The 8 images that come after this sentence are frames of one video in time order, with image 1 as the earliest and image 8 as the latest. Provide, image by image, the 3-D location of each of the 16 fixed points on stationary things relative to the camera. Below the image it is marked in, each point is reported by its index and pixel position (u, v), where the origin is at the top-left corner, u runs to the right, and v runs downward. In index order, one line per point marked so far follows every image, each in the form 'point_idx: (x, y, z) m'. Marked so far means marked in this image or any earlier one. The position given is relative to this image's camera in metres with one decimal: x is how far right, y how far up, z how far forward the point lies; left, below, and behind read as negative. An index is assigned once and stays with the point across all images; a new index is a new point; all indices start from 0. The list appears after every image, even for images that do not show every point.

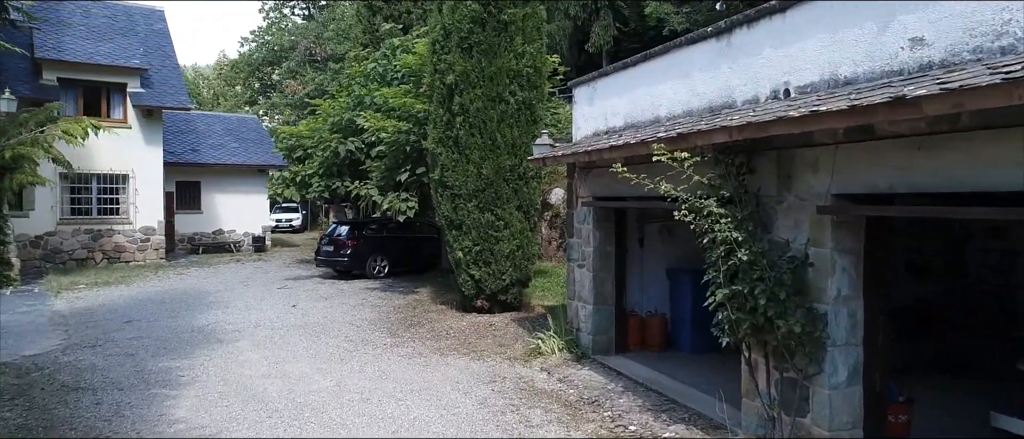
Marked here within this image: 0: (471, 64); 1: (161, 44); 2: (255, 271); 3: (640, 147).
0: (-0.5, +1.8, +8.1) m
1: (-8.2, +4.1, +16.6) m
2: (-5.2, -1.0, +14.4) m
3: (+0.8, +0.5, +4.7) m
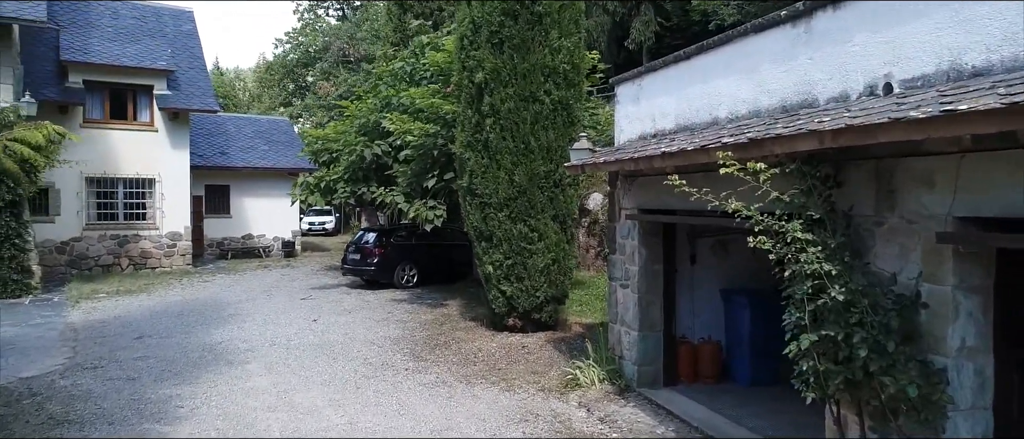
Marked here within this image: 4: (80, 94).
0: (-0.1, +1.7, +7.4) m
1: (-7.4, +4.0, +16.3) m
2: (-4.5, -1.1, +13.9) m
3: (+1.0, +0.4, +3.9) m
4: (-8.2, +2.4, +13.6) m
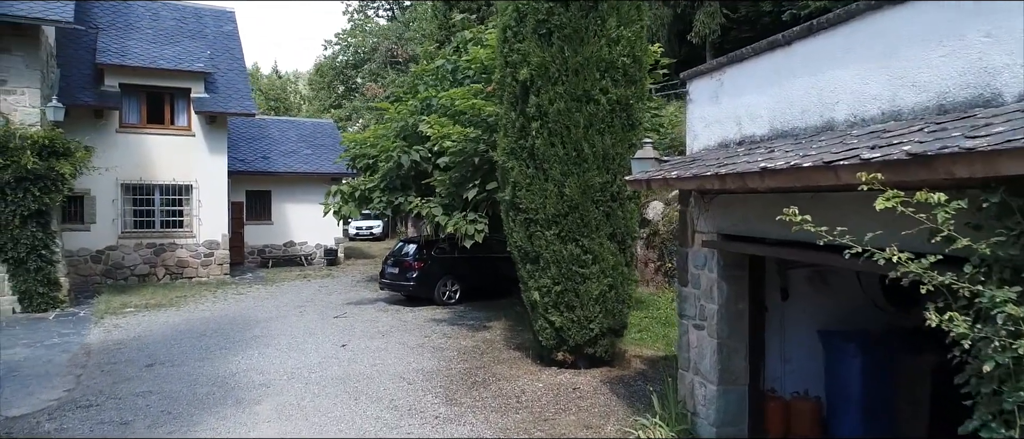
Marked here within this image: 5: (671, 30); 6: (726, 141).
0: (+0.3, +1.5, +6.4) m
1: (-6.2, +3.8, +15.8) m
2: (-3.5, -1.3, +13.1) m
3: (+1.2, +0.2, +2.8) m
4: (-7.3, +2.2, +13.1) m
5: (+3.5, +4.2, +15.7) m
6: (+1.4, +0.5, +4.7) m
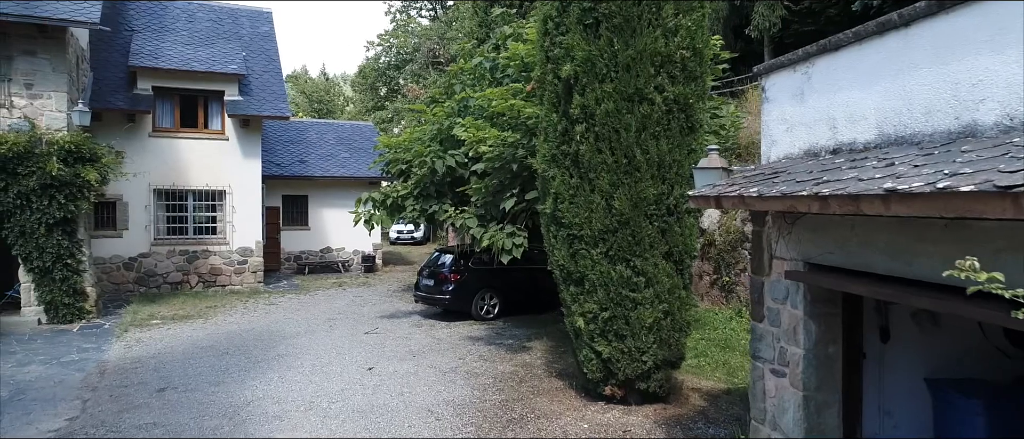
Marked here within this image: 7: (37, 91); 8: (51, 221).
0: (+0.7, +1.4, +5.6) m
1: (-5.3, +3.7, +15.4) m
2: (-2.8, -1.4, +12.6) m
3: (+1.3, 0.0, +2.0) m
4: (-6.5, +2.1, +12.8) m
5: (+4.4, +4.0, +14.7) m
6: (+1.6, +0.4, +3.8) m
7: (-6.8, +1.8, +10.2) m
8: (-6.5, 0.0, +10.1) m
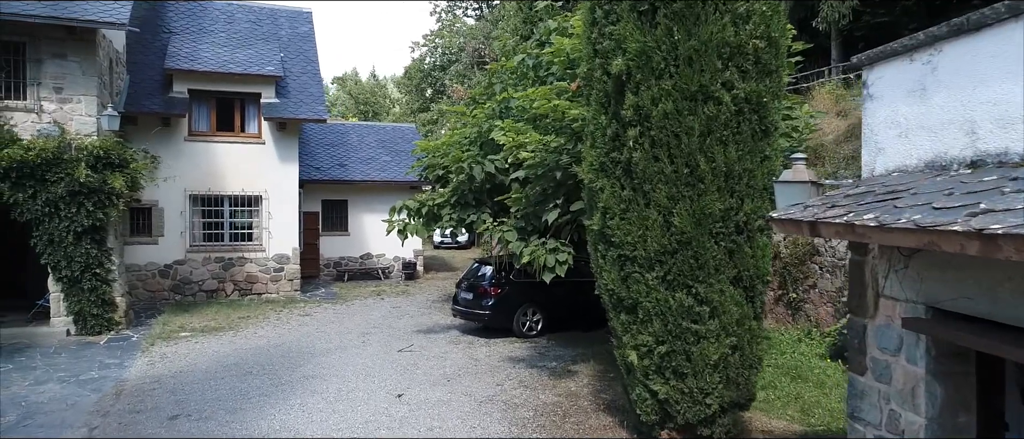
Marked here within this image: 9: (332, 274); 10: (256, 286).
0: (+0.9, +1.2, +4.8) m
1: (-4.4, +3.6, +15.0) m
2: (-2.0, -1.6, +12.0) m
3: (+1.4, -0.1, +1.1) m
4: (-5.8, +2.0, +12.5) m
5: (+5.3, +3.9, +13.7) m
6: (+1.8, +0.3, +3.0) m
7: (-6.2, +1.7, +9.9) m
8: (-5.9, -0.1, +9.8) m
9: (-4.0, -1.2, +15.9) m
10: (-4.8, -1.2, +13.3) m
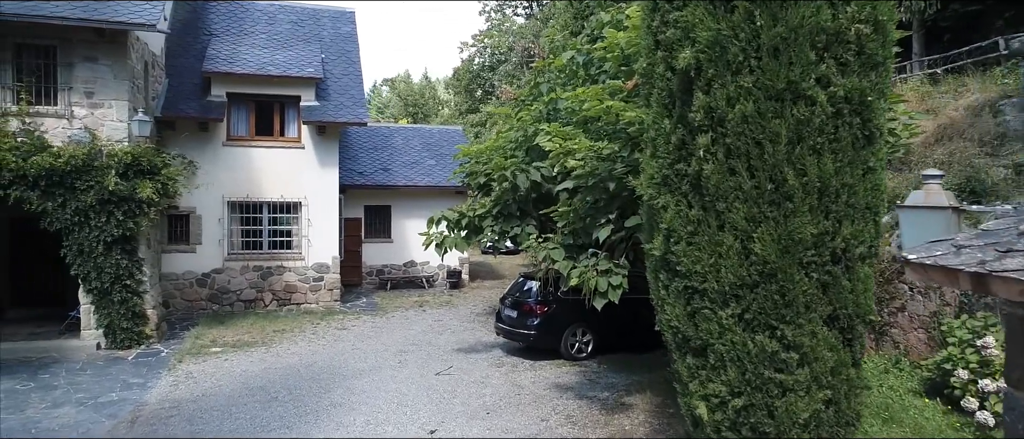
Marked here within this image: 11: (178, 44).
0: (+1.2, +1.1, +4.0) m
1: (-3.4, +3.5, +14.5) m
2: (-1.3, -1.7, +11.3) m
3: (+1.3, -0.2, +0.3) m
4: (-4.9, +1.9, +12.1) m
5: (+6.2, +3.7, +12.5) m
6: (+1.9, +0.1, +2.1) m
7: (-5.6, +1.6, +9.6) m
8: (-5.3, -0.3, +9.4) m
9: (-3.0, -1.4, +15.3) m
10: (-3.9, -1.4, +12.8) m
11: (-6.1, +3.2, +13.1) m
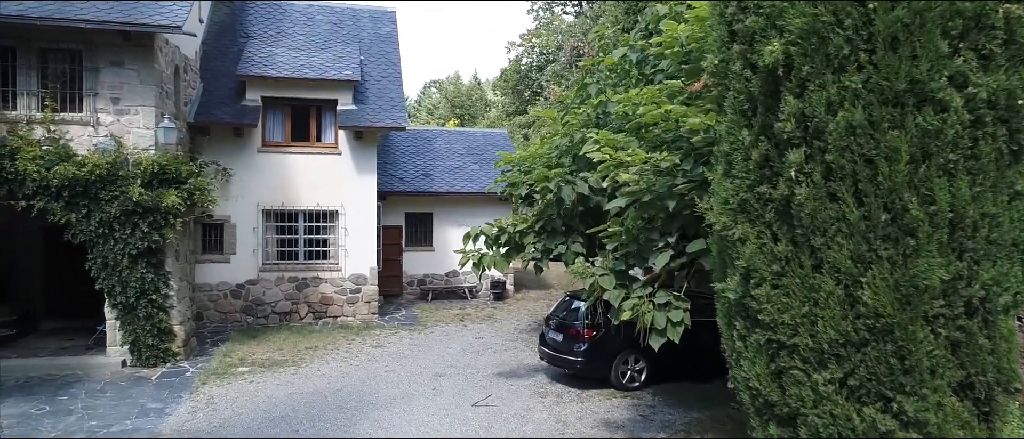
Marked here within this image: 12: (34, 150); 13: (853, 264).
0: (+1.4, +0.9, +3.1) m
1: (-2.4, +3.3, +13.9) m
2: (-0.6, -1.9, +10.6) m
3: (+1.2, -0.4, -0.6) m
4: (-4.2, +1.7, +11.6) m
5: (+6.9, +3.5, +11.2) m
6: (+1.9, -0.1, +1.1) m
7: (-5.0, +1.5, +9.2) m
8: (-4.8, -0.4, +9.0) m
9: (-2.0, -1.5, +14.7) m
10: (-3.1, -1.5, +12.3) m
11: (-5.3, +3.1, +12.7) m
12: (-5.7, +0.8, +8.6) m
13: (+1.4, -0.2, +3.0) m
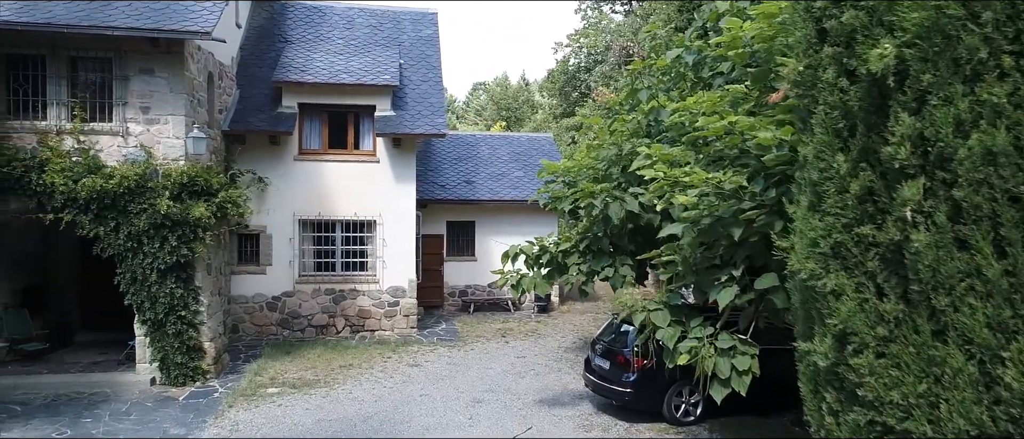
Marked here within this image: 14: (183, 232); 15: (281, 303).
0: (+1.5, +0.7, +2.4) m
1: (-1.6, +3.1, +13.4) m
2: (0.0, -2.0, +10.0) m
3: (+1.1, -0.6, -1.3) m
4: (-3.5, +1.6, +11.3) m
5: (+7.6, +3.3, +10.1) m
6: (+1.9, -0.2, +0.4) m
7: (-4.5, +1.3, +8.9) m
8: (-4.2, -0.6, +8.7) m
9: (-1.1, -1.7, +14.2) m
10: (-2.4, -1.7, +11.9) m
11: (-4.5, +2.9, +12.5) m
12: (-5.2, +0.7, +8.3) m
13: (+1.5, -0.4, +2.3) m
14: (-4.0, -0.2, +8.8) m
15: (-3.7, -1.3, +11.5) m
